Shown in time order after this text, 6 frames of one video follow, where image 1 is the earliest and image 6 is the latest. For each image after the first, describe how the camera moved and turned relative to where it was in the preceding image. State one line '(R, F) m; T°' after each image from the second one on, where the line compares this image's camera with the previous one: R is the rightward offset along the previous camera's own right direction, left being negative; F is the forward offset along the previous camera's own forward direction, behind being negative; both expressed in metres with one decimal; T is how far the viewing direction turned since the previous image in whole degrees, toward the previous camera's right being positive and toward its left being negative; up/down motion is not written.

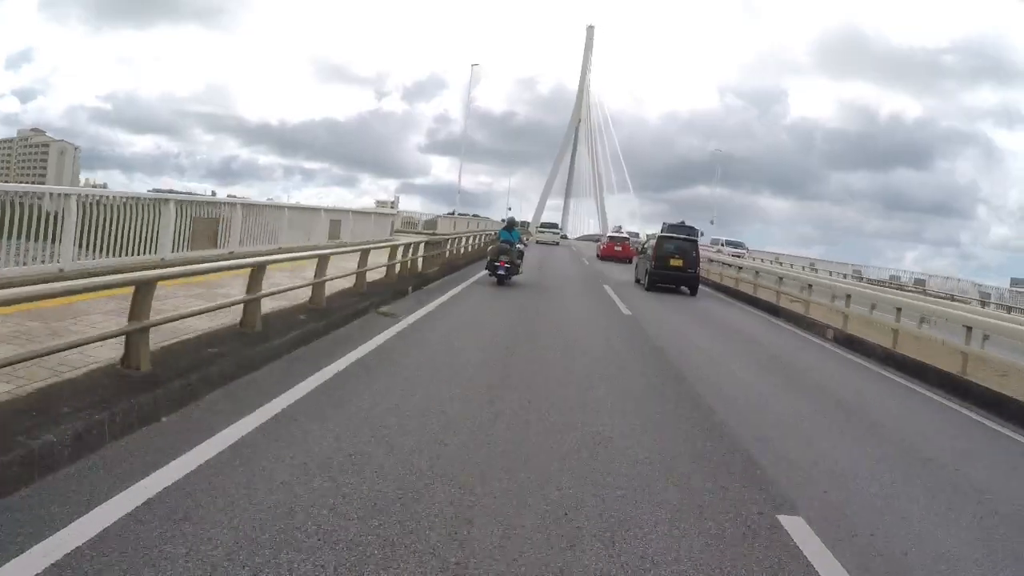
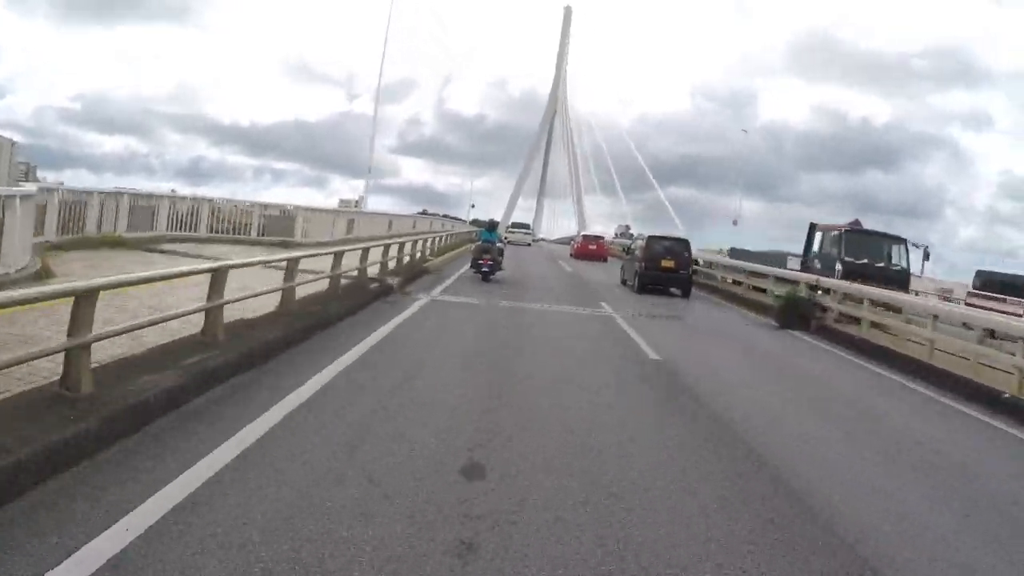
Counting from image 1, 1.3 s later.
(-0.1, +0.8) m; +2°
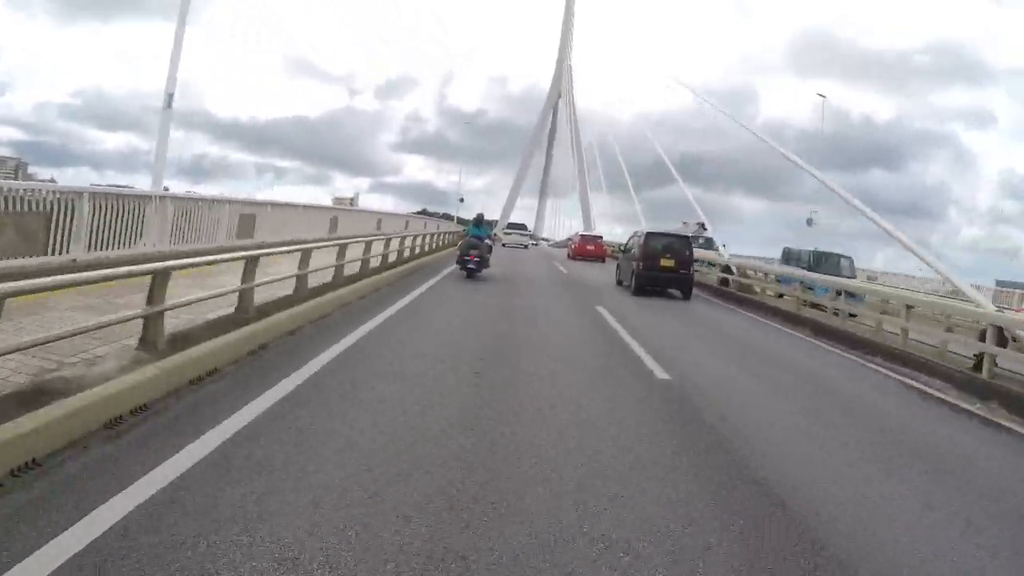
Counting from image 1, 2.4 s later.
(+0.1, +0.6) m; 0°
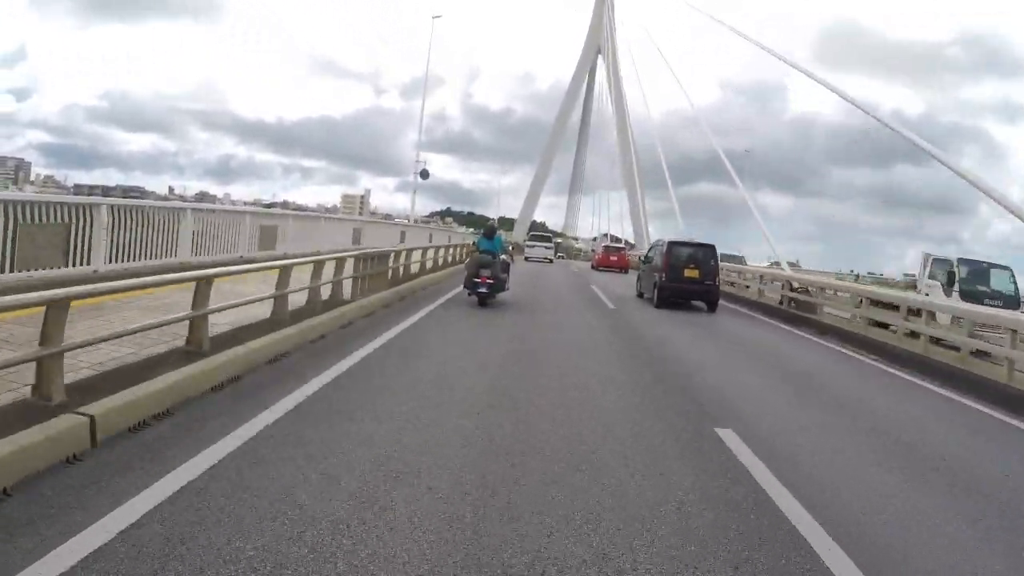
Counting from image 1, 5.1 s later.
(+0.1, +1.5) m; -2°
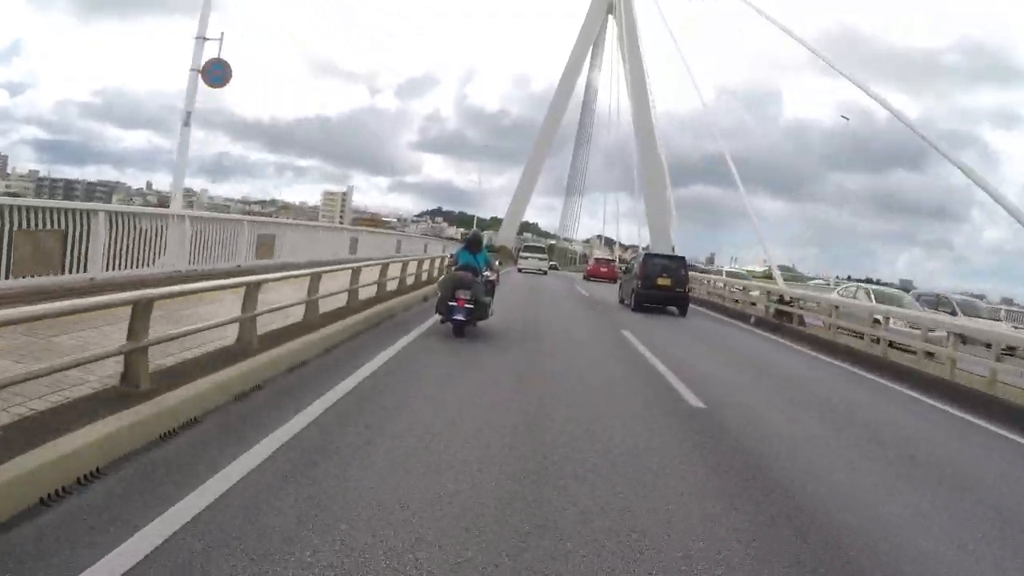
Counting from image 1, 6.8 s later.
(-0.1, +1.9) m; 0°
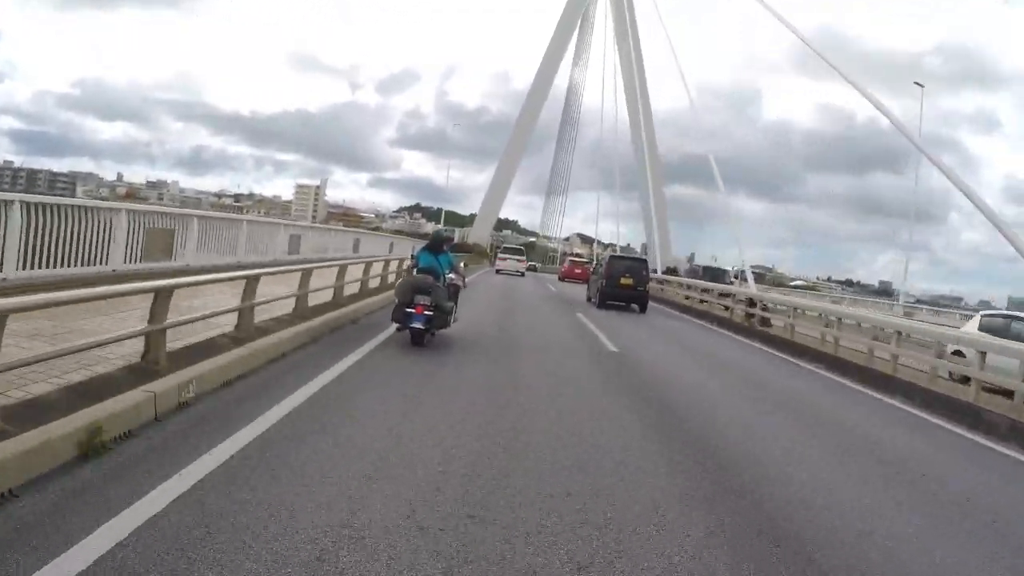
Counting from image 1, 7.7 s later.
(+0.2, +0.2) m; +1°
